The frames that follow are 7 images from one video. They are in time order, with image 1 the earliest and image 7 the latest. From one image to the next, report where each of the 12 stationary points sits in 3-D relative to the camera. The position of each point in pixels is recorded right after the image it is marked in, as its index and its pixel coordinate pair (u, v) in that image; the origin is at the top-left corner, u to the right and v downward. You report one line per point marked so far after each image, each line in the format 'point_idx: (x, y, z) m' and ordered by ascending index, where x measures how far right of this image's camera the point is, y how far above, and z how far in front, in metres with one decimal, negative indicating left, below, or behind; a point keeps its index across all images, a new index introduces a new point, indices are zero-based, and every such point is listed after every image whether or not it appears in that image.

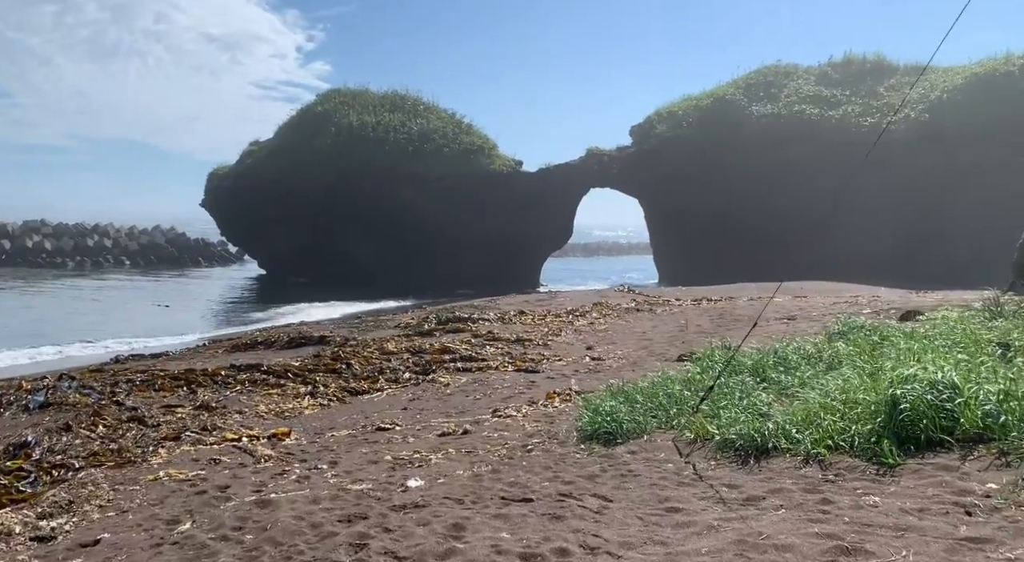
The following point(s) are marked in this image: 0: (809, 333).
0: (+3.3, -0.6, +9.8) m
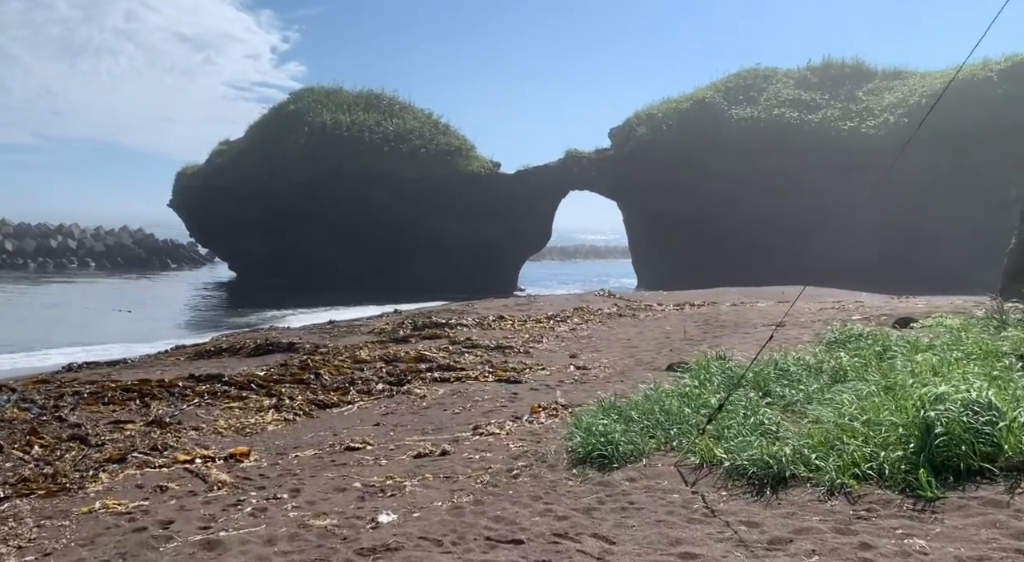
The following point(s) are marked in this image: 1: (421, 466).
0: (+3.1, -0.6, +9.3) m
1: (-0.5, -1.1, +5.3) m
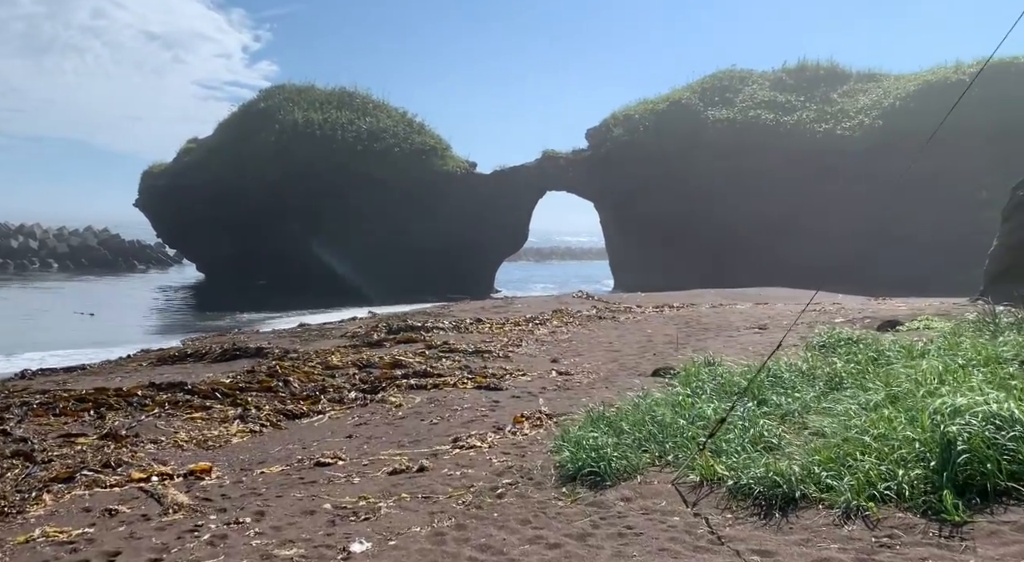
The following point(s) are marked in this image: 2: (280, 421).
0: (+2.9, -0.7, +9.1) m
1: (-0.6, -1.1, +4.9) m
2: (-1.9, -1.1, +7.1) m
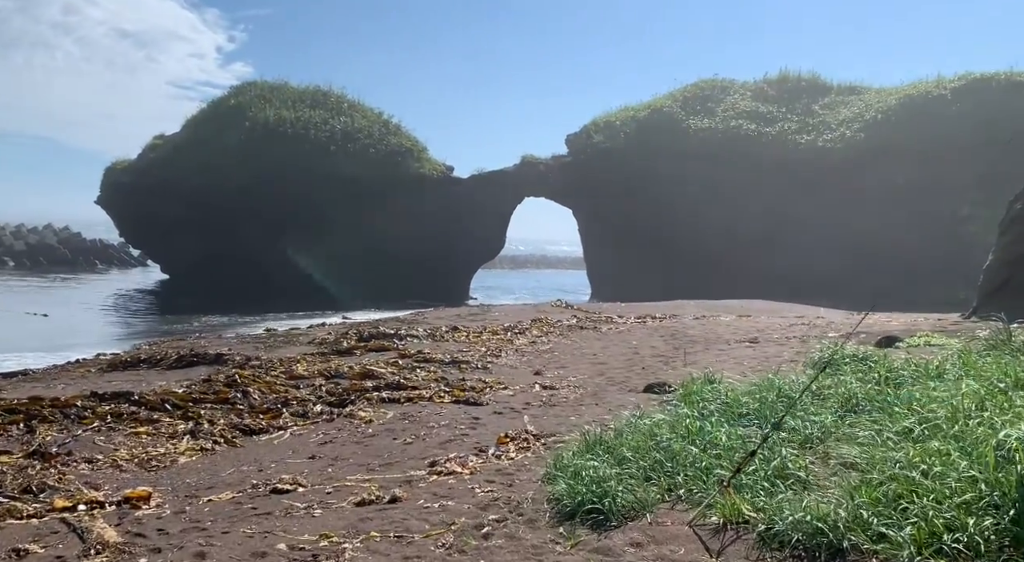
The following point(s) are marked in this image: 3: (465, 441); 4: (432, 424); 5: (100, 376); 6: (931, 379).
0: (+2.7, -0.8, +8.5) m
1: (-0.7, -1.1, +4.2) m
2: (-2.0, -1.2, +6.4) m
3: (-0.3, -1.1, +5.9) m
4: (-0.6, -1.1, +6.6) m
5: (-4.5, -1.0, +9.4) m
6: (+2.8, -0.7, +5.9) m
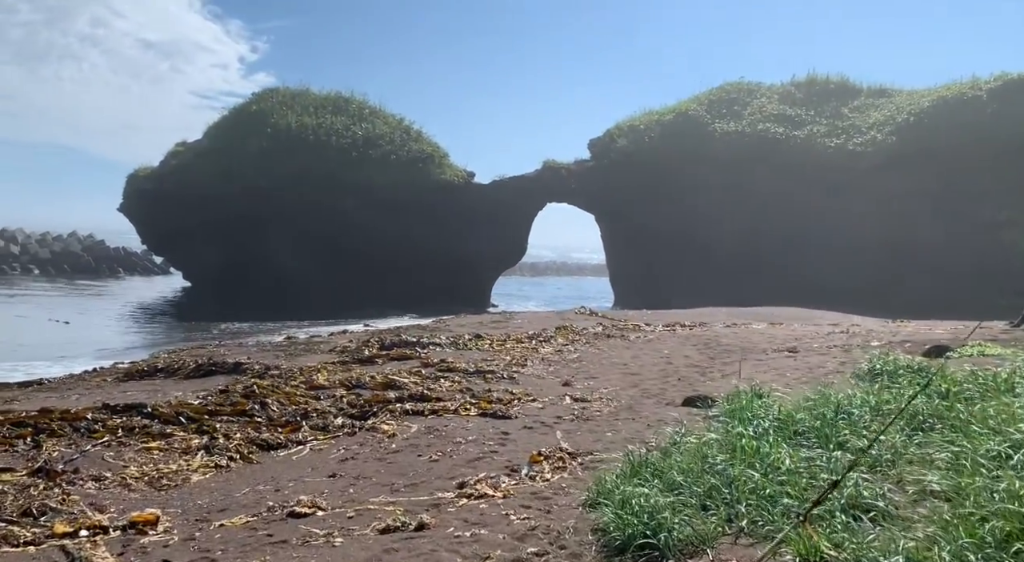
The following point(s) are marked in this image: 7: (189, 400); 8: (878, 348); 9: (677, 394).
0: (+3.0, -0.8, +8.0) m
1: (-0.5, -1.2, +3.8) m
2: (-1.8, -1.2, +6.0) m
3: (-0.1, -1.1, +5.5) m
4: (-0.4, -1.1, +6.2) m
5: (-4.2, -1.1, +9.1) m
6: (+3.1, -0.7, +5.4) m
7: (-2.8, -1.0, +7.6) m
8: (+4.3, -0.8, +10.1) m
9: (+1.5, -1.0, +7.8) m
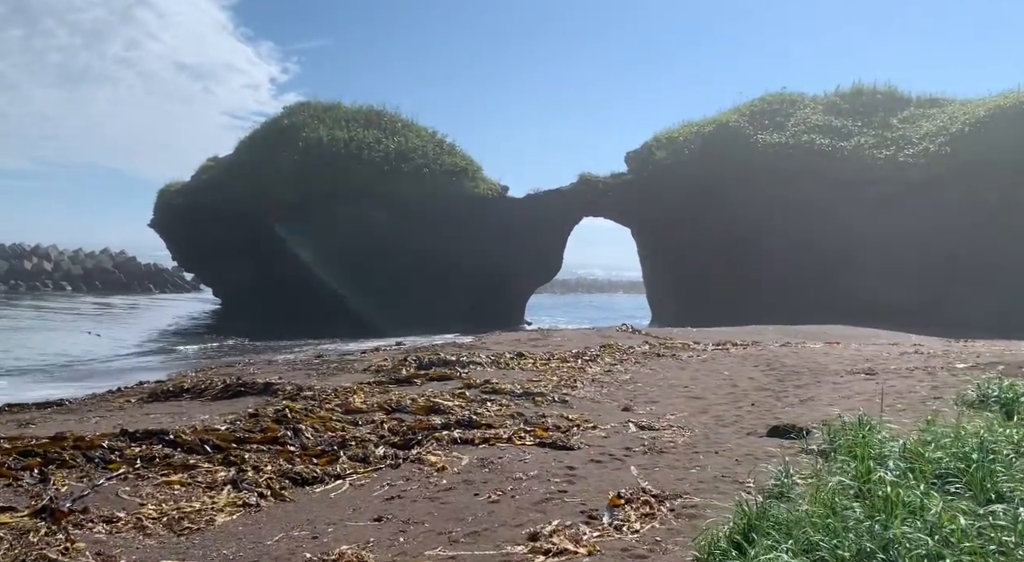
0: (+3.5, -1.0, +7.2) m
1: (-0.2, -1.2, +3.0) m
2: (-1.4, -1.3, +5.3) m
3: (+0.3, -1.2, +4.7) m
4: (+0.1, -1.2, +5.4) m
5: (-3.7, -1.2, +8.5) m
6: (+3.5, -0.8, +4.6) m
7: (-2.4, -1.1, +6.9) m
8: (+4.8, -0.9, +9.2) m
9: (+2.0, -1.1, +6.9) m
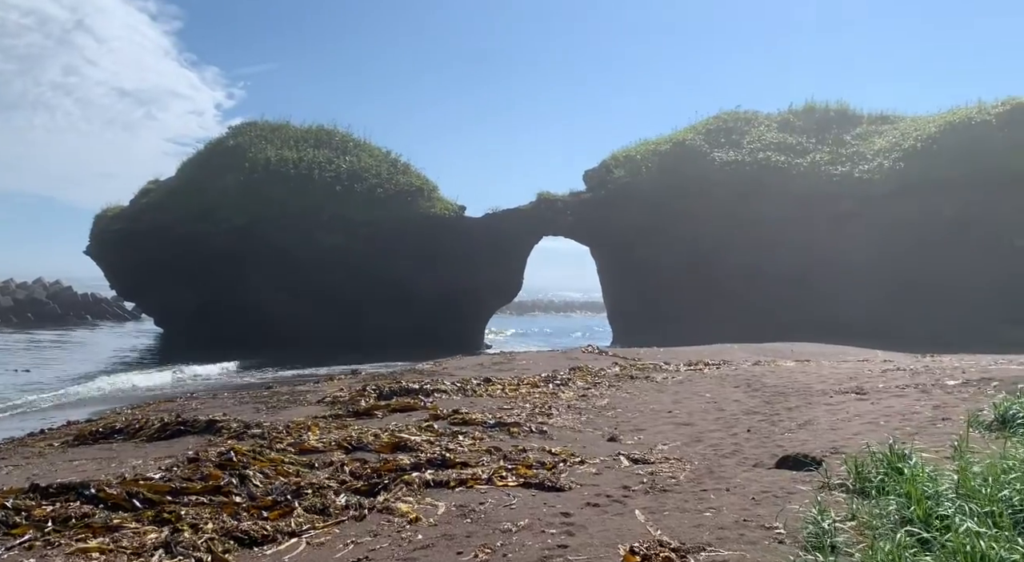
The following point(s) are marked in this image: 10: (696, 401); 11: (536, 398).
0: (+3.3, -1.0, +6.6) m
1: (-0.1, -1.2, +2.3) m
2: (-1.4, -1.4, +4.4) m
3: (+0.3, -1.3, +4.0) m
4: (0.0, -1.3, +4.6) m
5: (-3.9, -1.5, +7.5) m
6: (+3.4, -0.8, +4.0) m
7: (-2.5, -1.3, +6.0) m
8: (+4.5, -1.1, +8.7) m
9: (+1.8, -1.2, +6.3) m
10: (+2.0, -1.3, +9.6) m
11: (+0.3, -1.4, +10.1) m
